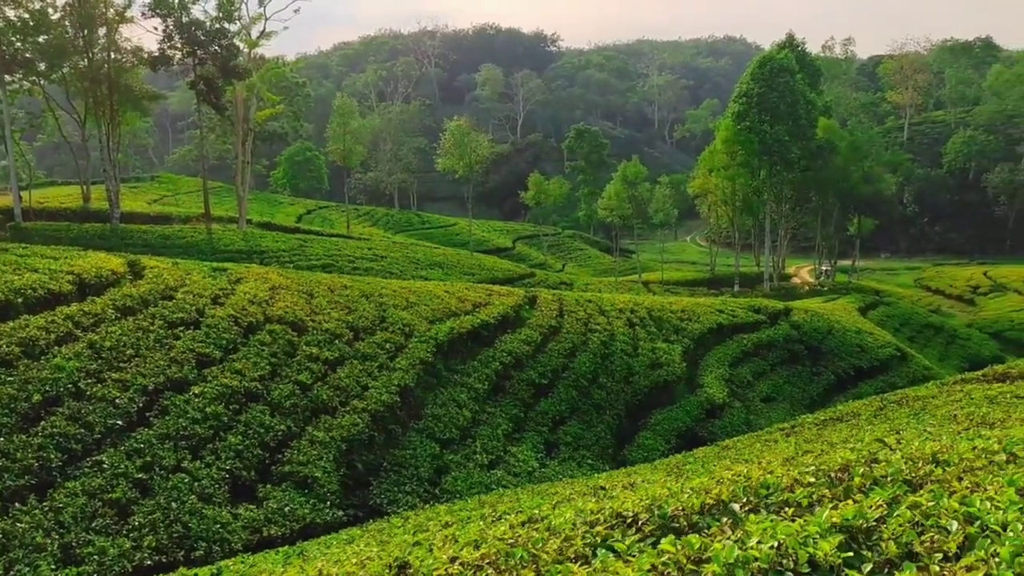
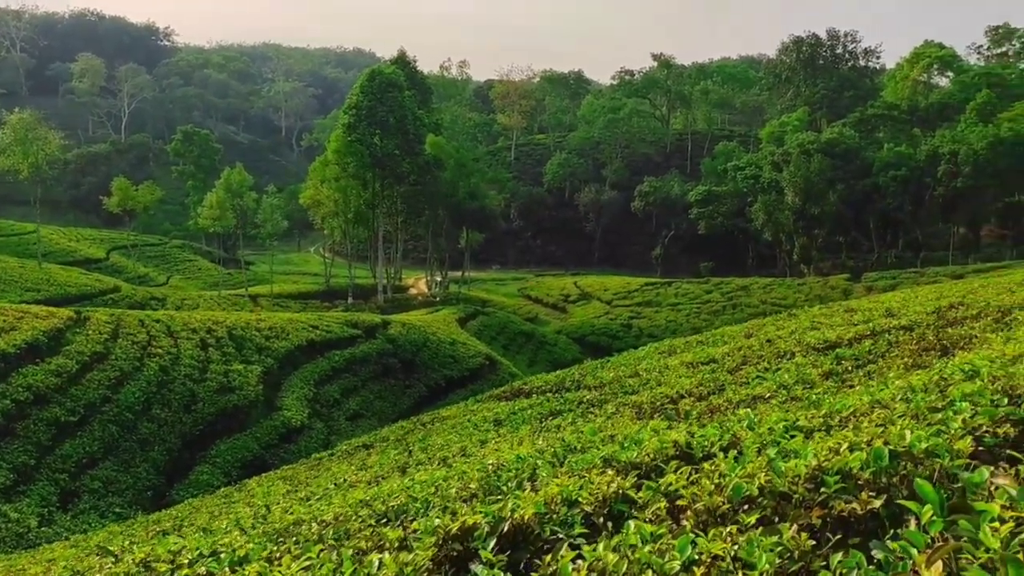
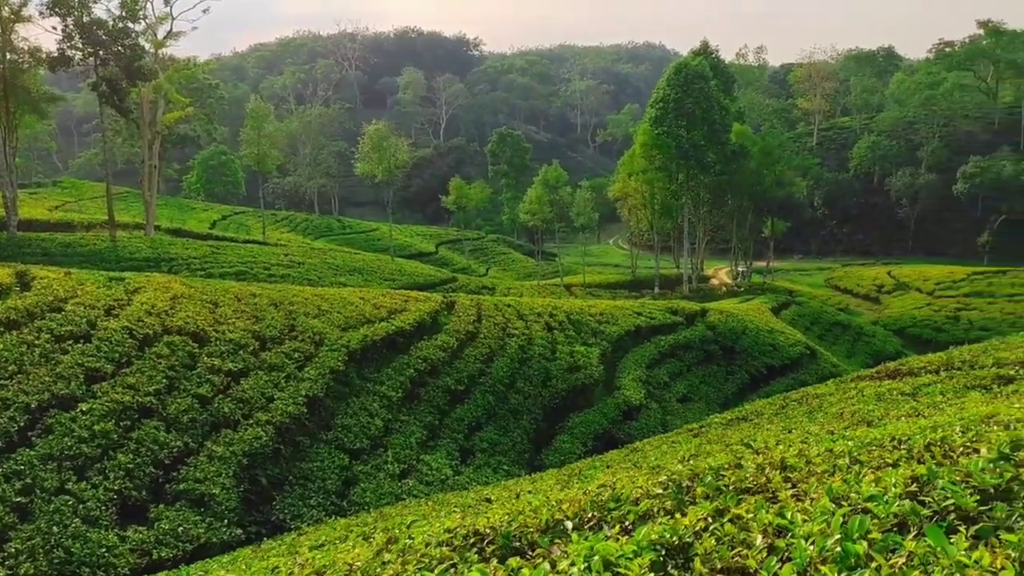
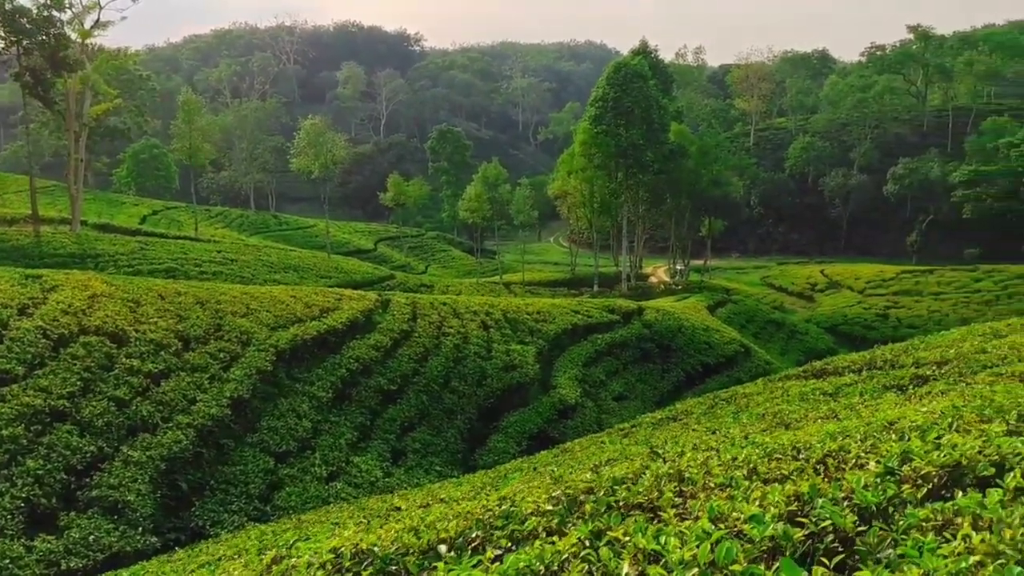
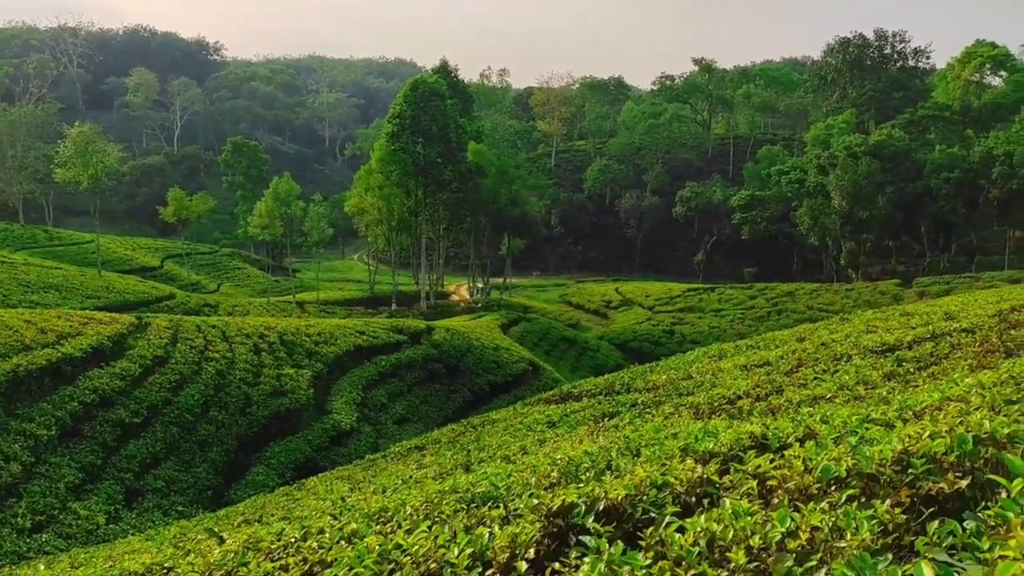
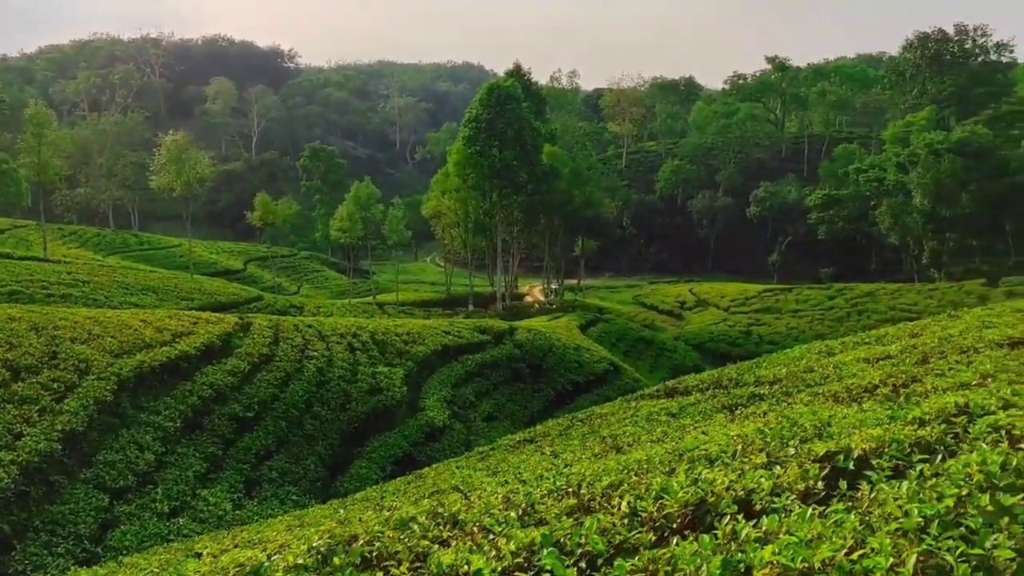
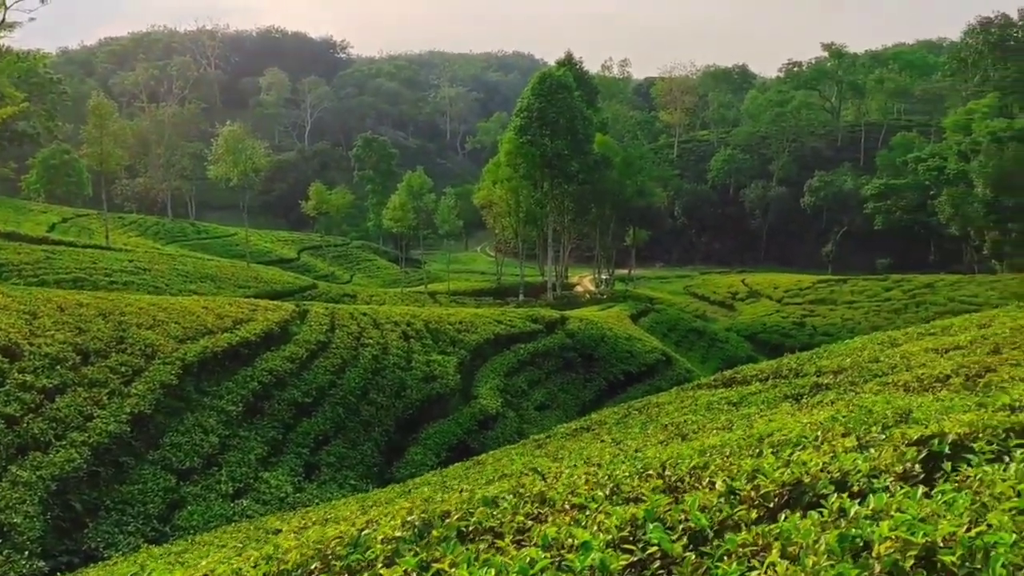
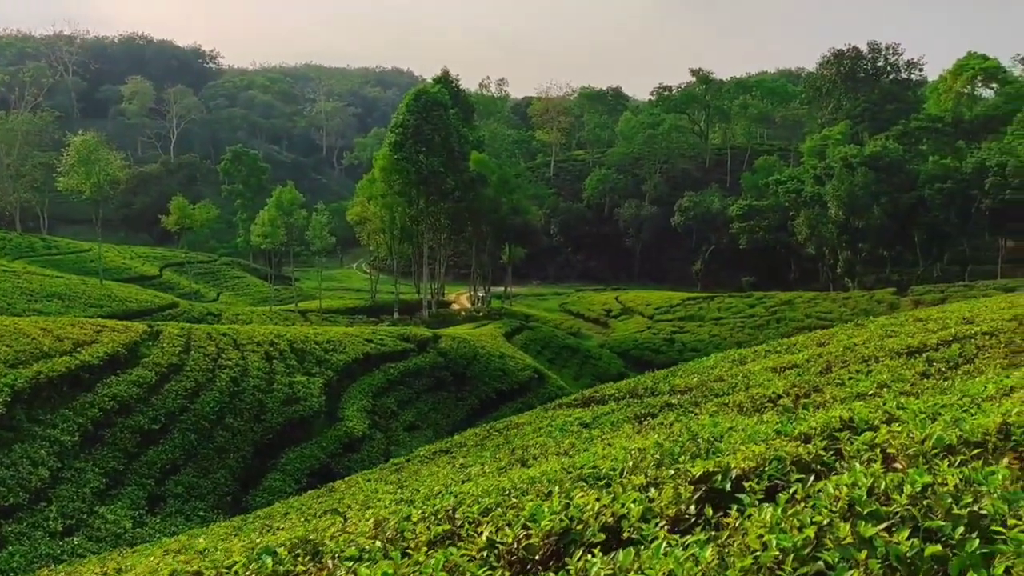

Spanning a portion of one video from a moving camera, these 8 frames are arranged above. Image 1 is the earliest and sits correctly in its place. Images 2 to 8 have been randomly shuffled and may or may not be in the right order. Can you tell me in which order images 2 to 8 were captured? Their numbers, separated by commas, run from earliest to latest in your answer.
3, 4, 7, 6, 8, 5, 2
